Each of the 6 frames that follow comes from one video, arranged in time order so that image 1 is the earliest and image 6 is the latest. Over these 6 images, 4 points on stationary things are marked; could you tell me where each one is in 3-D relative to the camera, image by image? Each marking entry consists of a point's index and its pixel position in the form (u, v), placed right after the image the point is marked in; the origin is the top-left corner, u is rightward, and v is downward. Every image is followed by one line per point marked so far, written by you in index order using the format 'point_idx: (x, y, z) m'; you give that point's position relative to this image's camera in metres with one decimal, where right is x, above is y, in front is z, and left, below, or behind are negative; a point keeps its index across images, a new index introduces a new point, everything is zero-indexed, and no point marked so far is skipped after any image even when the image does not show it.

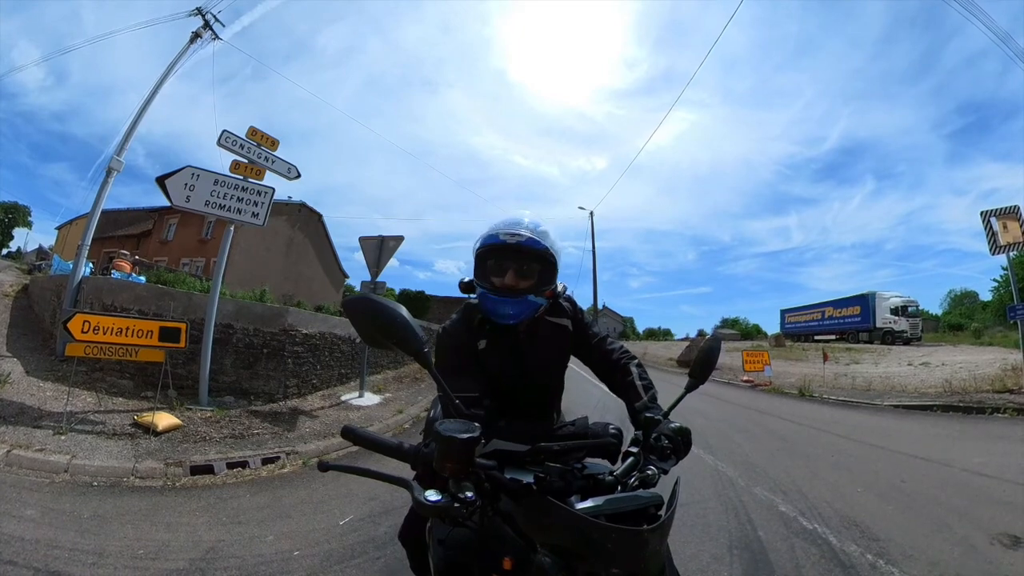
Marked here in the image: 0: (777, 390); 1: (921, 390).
0: (+6.3, -2.4, +13.7) m
1: (+8.0, -1.9, +11.3) m
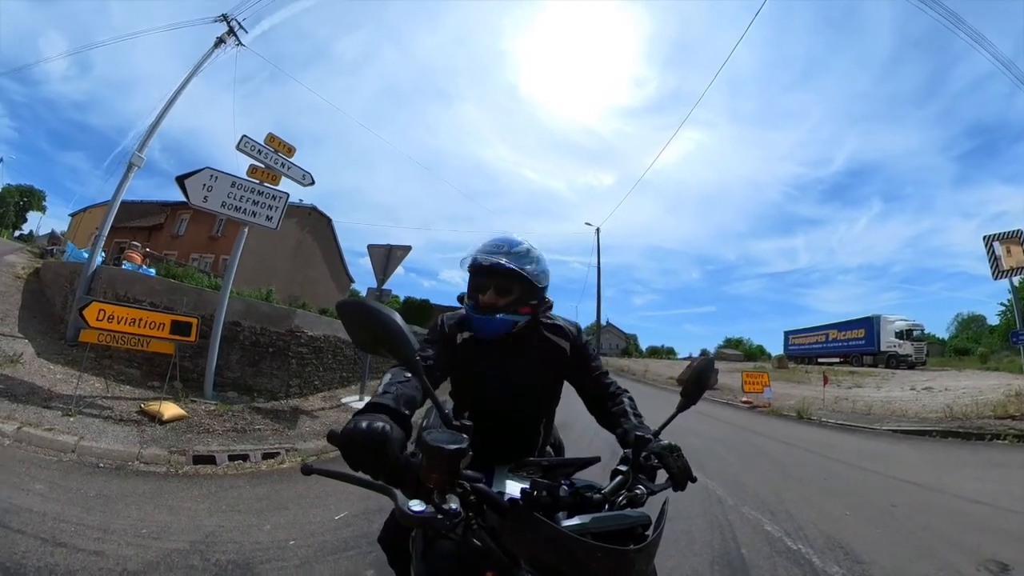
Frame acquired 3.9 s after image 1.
0: (+6.3, -2.9, +13.7) m
1: (+8.0, -2.5, +11.2) m
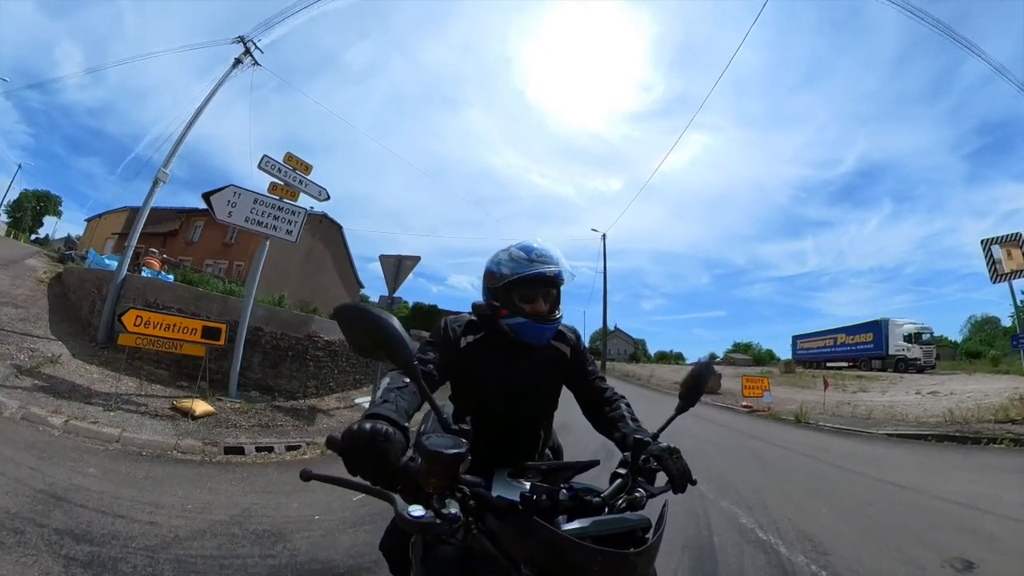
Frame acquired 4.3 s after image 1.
0: (+6.4, -3.1, +13.7) m
1: (+8.1, -2.6, +11.2) m
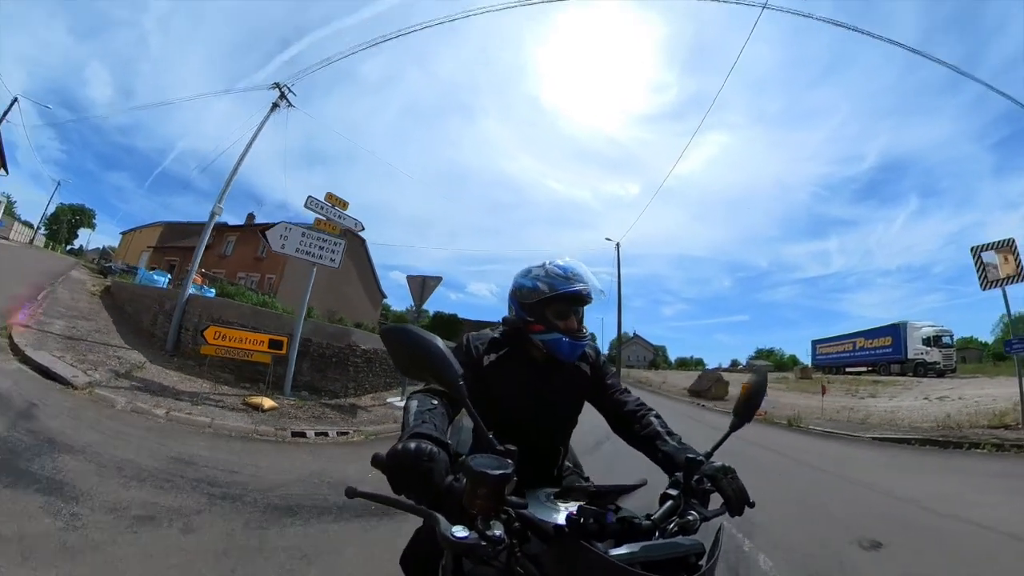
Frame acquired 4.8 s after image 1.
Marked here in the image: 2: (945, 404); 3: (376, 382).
0: (+6.8, -3.3, +13.9) m
1: (+8.4, -2.8, +11.4) m
2: (+11.5, -3.1, +15.0) m
3: (-2.9, -1.8, +10.4) m
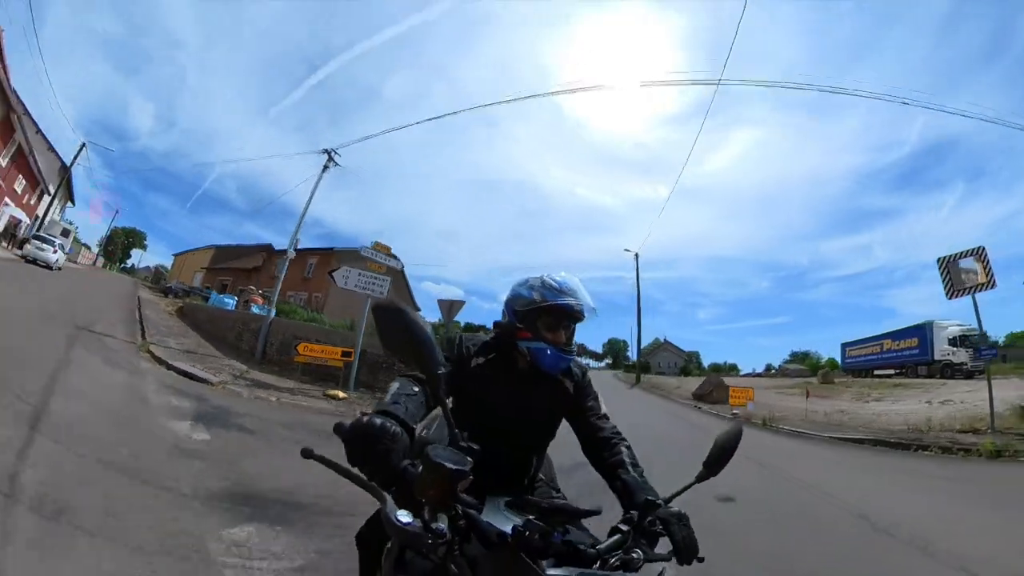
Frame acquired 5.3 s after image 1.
0: (+7.2, -3.5, +14.5) m
1: (+8.7, -2.9, +11.9) m
2: (+12.1, -3.3, +15.4) m
3: (-2.5, -2.1, +11.4) m
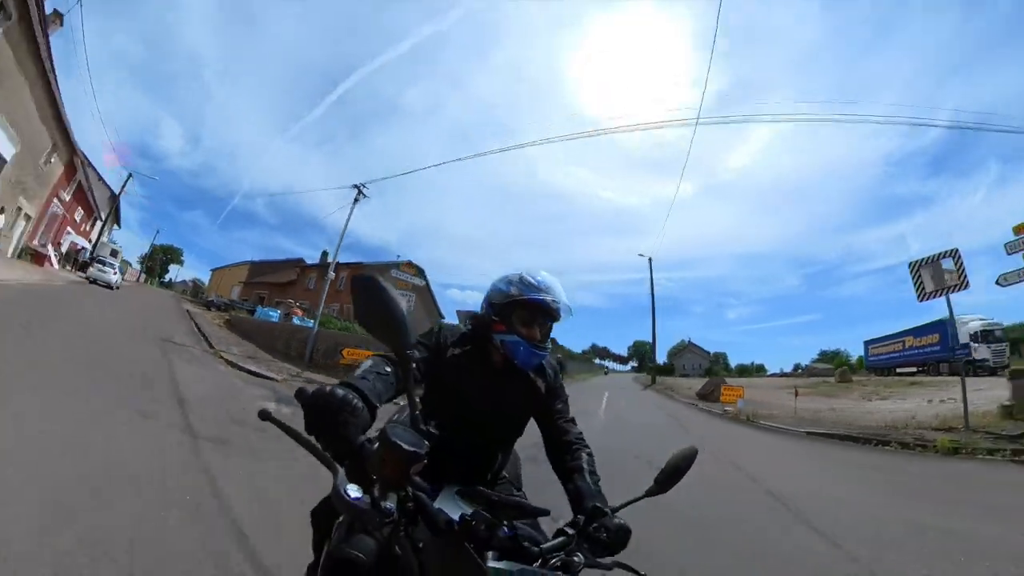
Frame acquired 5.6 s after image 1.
0: (+7.7, -3.6, +15.0) m
1: (+9.1, -3.0, +12.4) m
2: (+12.5, -3.3, +15.8) m
3: (-2.2, -2.3, +12.2) m
